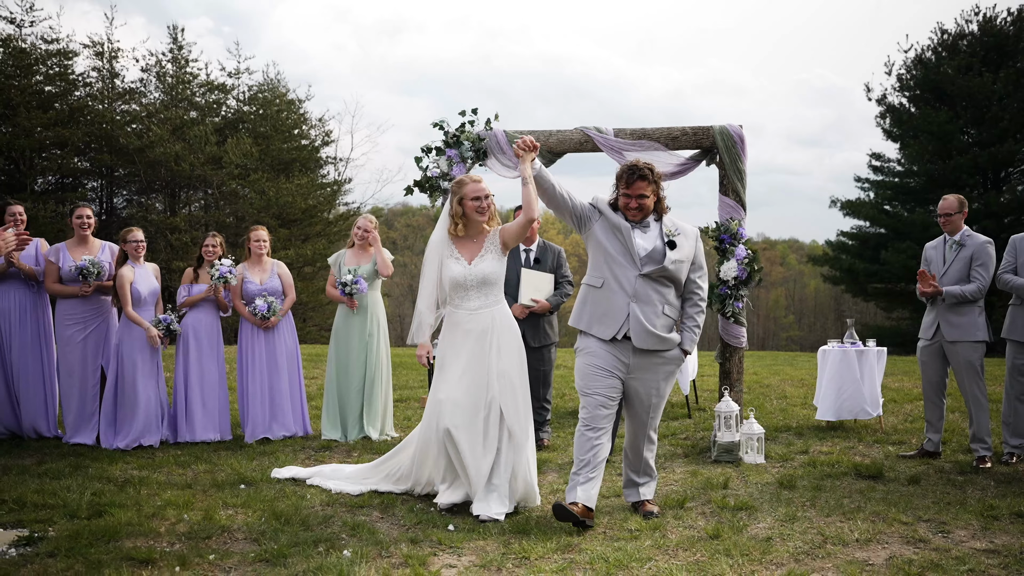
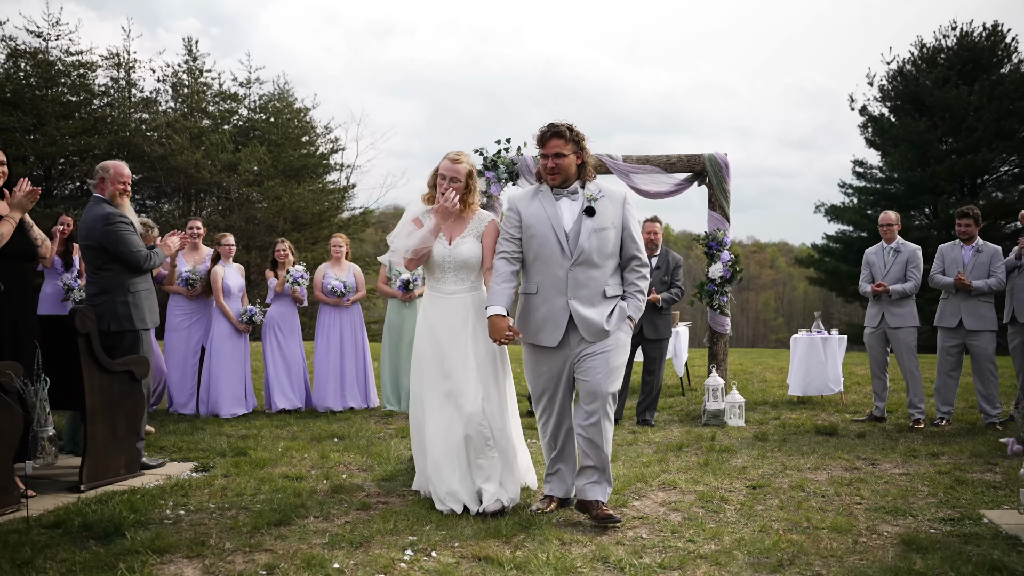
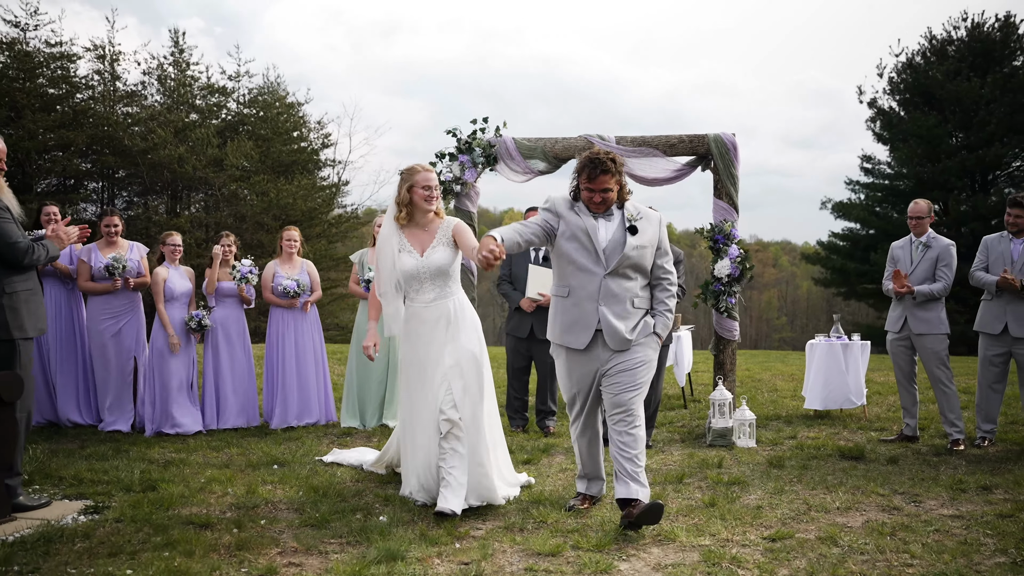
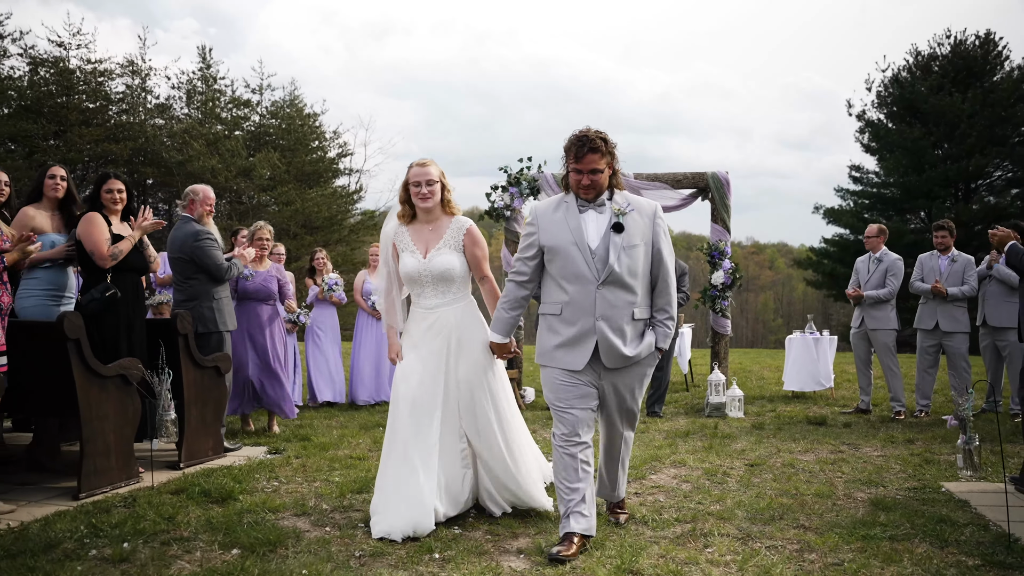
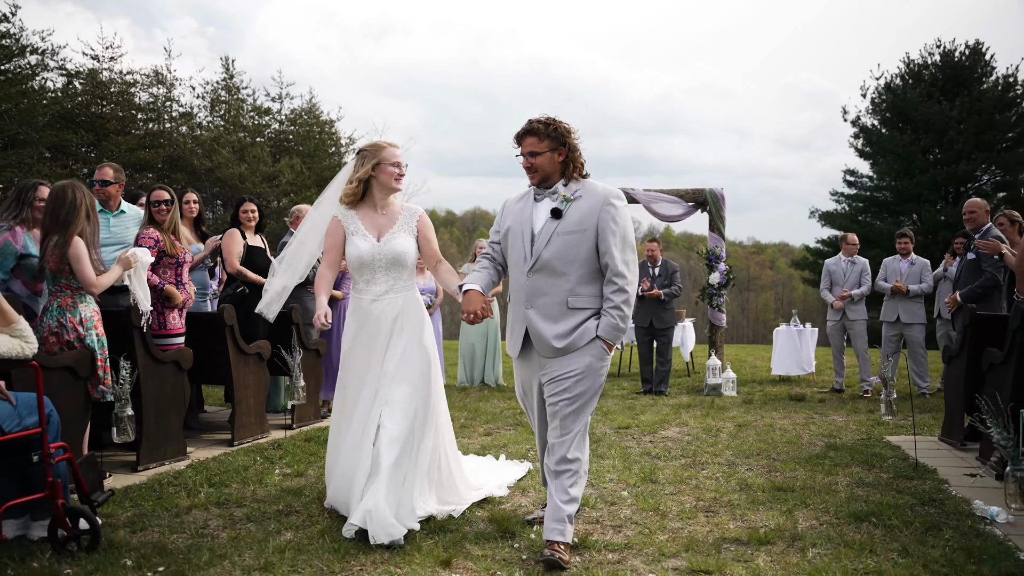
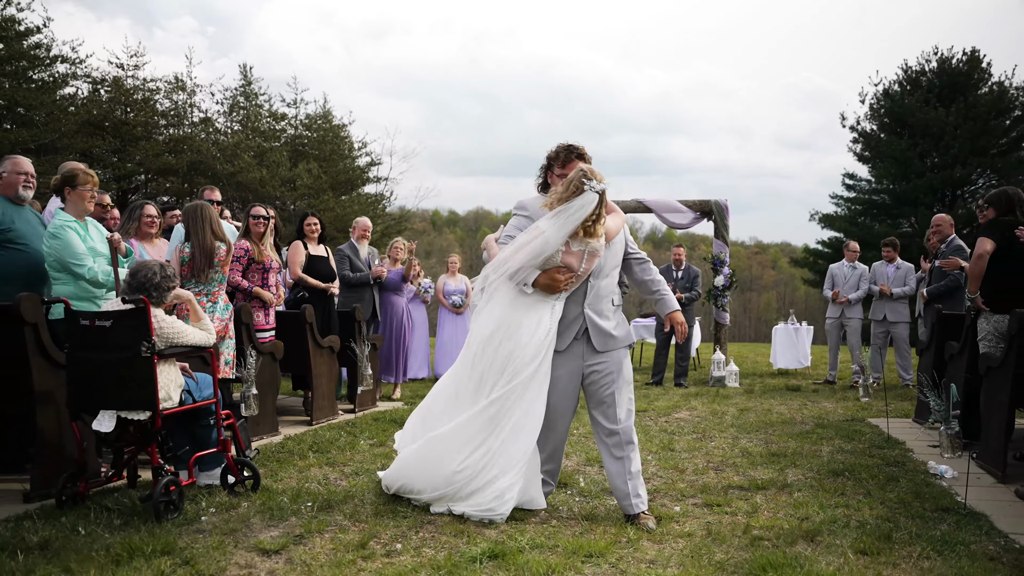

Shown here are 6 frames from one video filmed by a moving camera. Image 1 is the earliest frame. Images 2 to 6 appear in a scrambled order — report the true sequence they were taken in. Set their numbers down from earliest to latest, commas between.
3, 2, 4, 5, 6
